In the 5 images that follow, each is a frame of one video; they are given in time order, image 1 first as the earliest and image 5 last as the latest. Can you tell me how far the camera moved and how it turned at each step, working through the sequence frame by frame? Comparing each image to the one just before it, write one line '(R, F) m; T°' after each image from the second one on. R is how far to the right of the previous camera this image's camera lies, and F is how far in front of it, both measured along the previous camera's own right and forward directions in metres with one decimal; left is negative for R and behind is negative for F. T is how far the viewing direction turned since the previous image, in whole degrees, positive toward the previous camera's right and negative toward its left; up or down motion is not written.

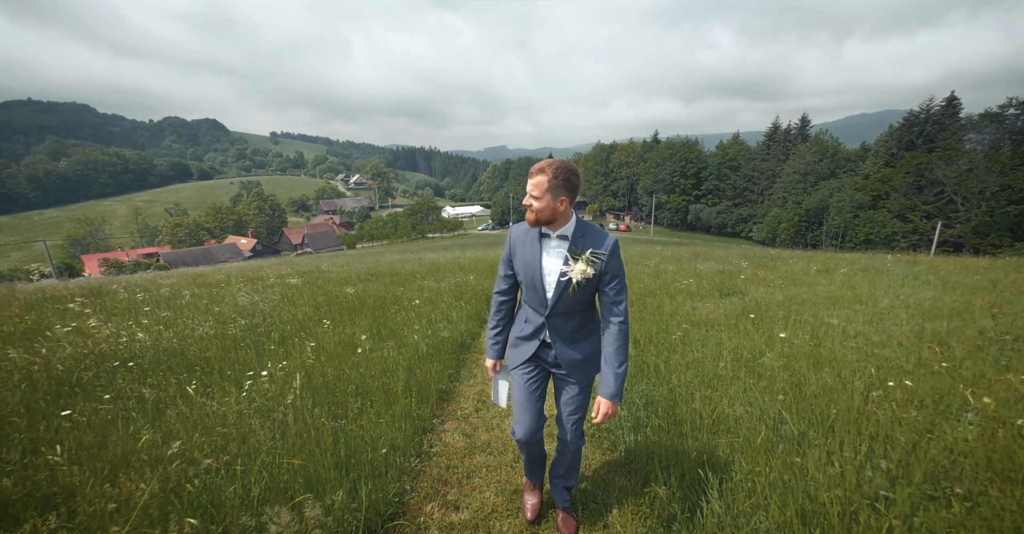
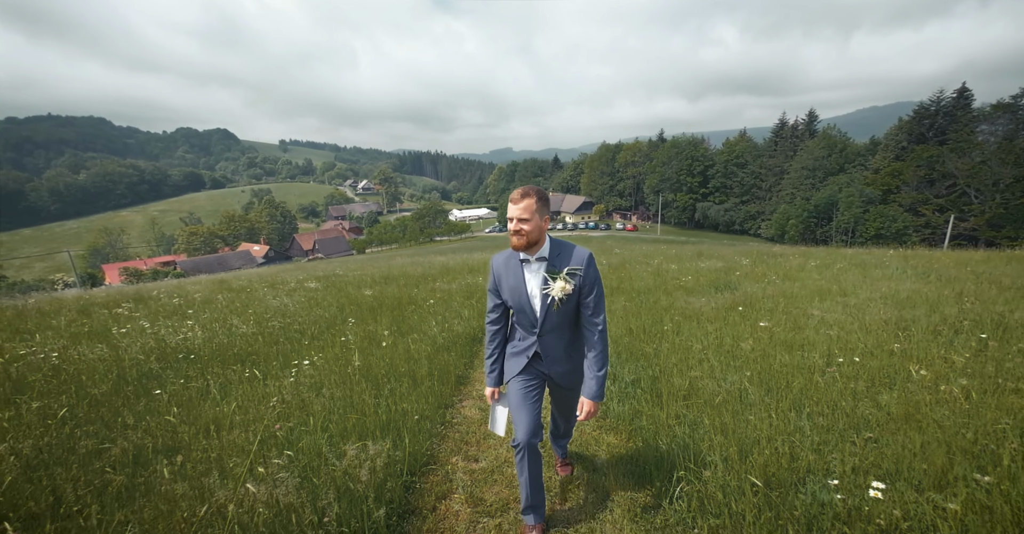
(0.0, -0.8) m; -1°
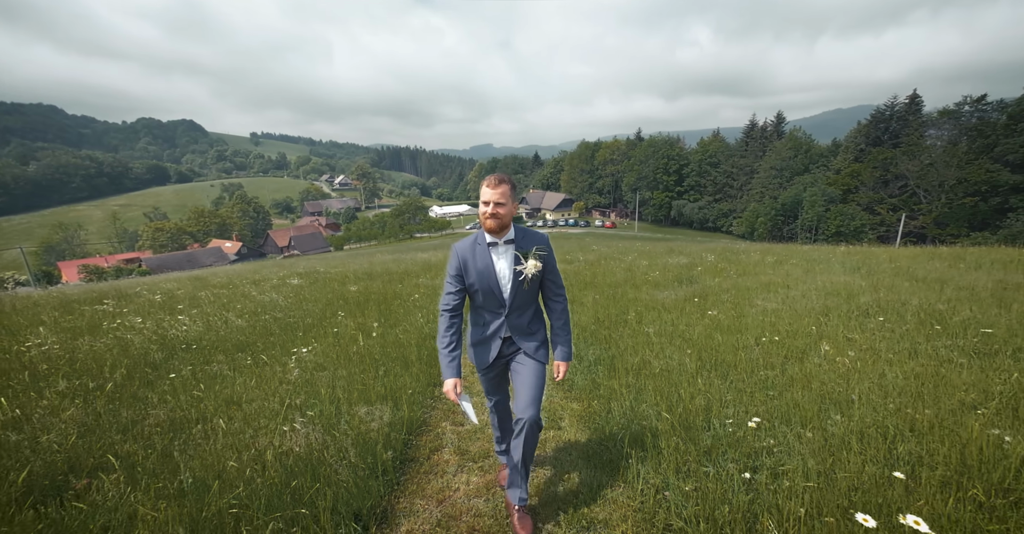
(0.0, -0.8) m; +3°
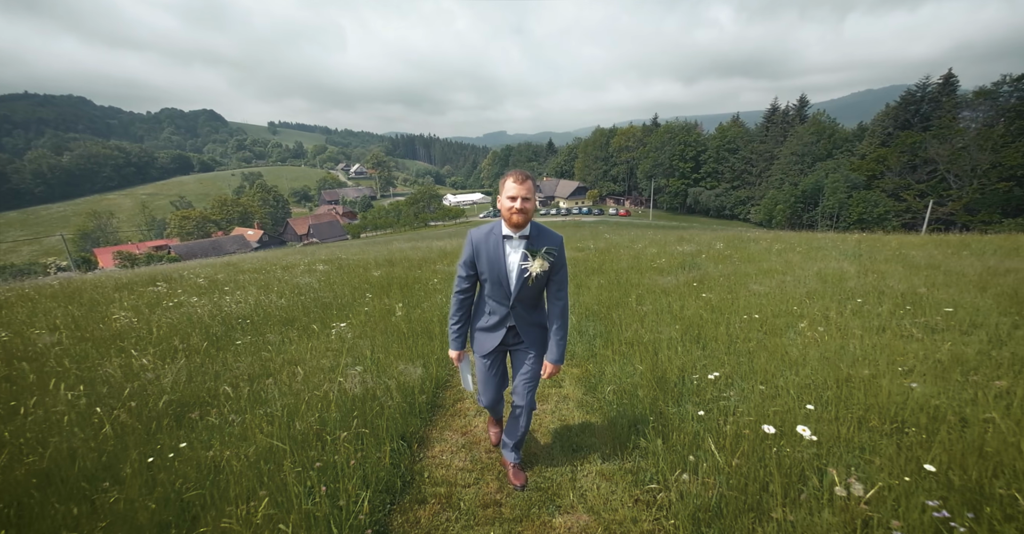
(+0.1, -0.9) m; -2°
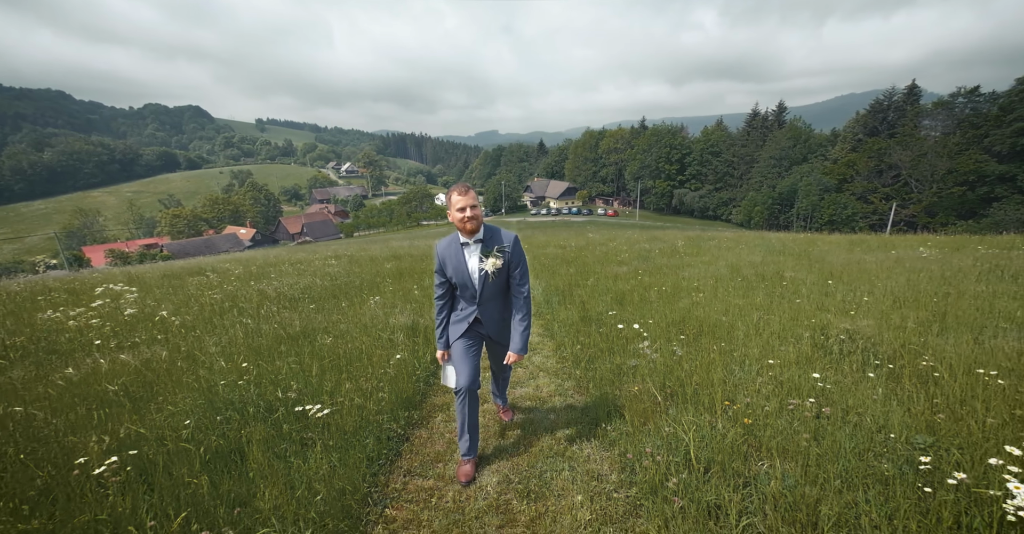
(+0.1, -3.1) m; +1°
